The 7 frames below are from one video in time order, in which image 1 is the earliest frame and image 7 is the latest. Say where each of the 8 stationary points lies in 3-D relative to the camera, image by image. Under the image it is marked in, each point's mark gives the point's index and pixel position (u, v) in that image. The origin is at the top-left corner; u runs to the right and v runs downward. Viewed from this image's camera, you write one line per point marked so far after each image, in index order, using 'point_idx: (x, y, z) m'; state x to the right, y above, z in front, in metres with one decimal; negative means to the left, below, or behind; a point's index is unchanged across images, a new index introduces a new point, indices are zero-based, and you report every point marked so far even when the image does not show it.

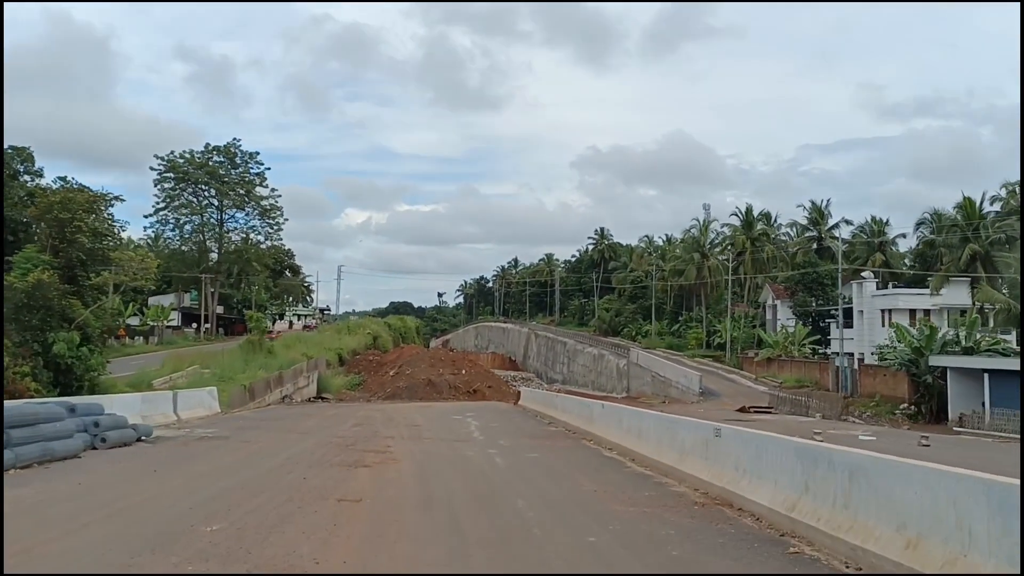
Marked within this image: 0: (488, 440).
0: (-0.3, -2.4, +16.6) m
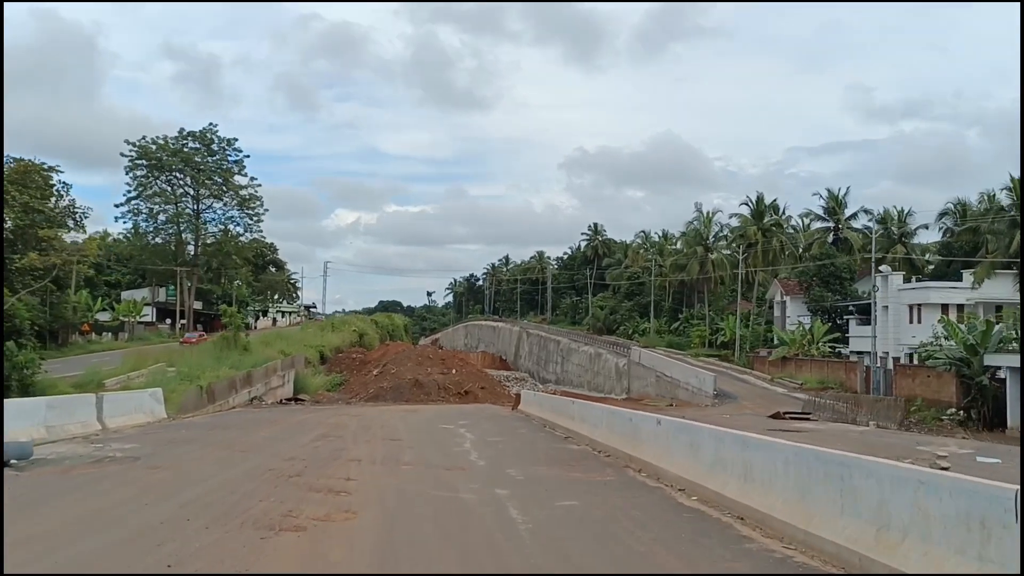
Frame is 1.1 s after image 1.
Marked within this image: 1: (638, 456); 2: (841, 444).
0: (-0.2, -2.1, +12.4) m
1: (+1.4, -1.9, +11.9) m
2: (+6.0, -2.9, +19.3) m
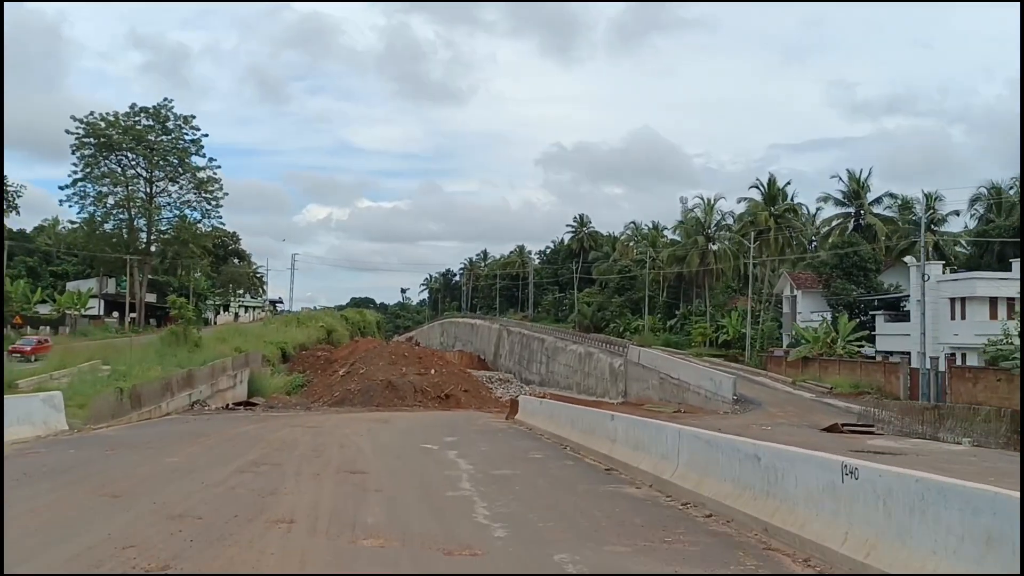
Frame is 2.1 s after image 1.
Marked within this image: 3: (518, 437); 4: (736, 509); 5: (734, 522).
0: (+0.1, -1.7, +6.9) m
1: (+1.7, -1.5, +6.4) m
2: (+6.2, -2.5, +14.0) m
3: (+0.1, -2.4, +17.0) m
4: (+1.6, -1.6, +7.5) m
5: (+1.6, -1.6, +7.4) m
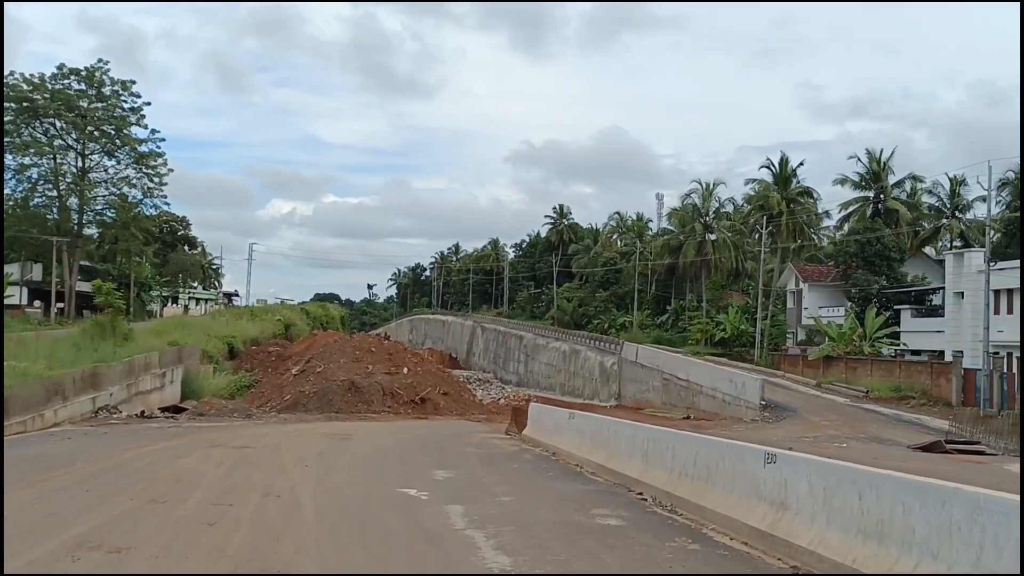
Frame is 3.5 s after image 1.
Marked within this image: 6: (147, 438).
0: (+0.7, -1.2, +1.1) m
1: (+2.3, -1.0, +0.7) m
2: (+6.5, -2.1, +8.4) m
3: (+0.4, -1.9, +11.2) m
4: (+2.2, -1.1, +1.7) m
5: (+2.1, -1.2, +1.6) m
6: (-6.2, -2.5, +17.9) m
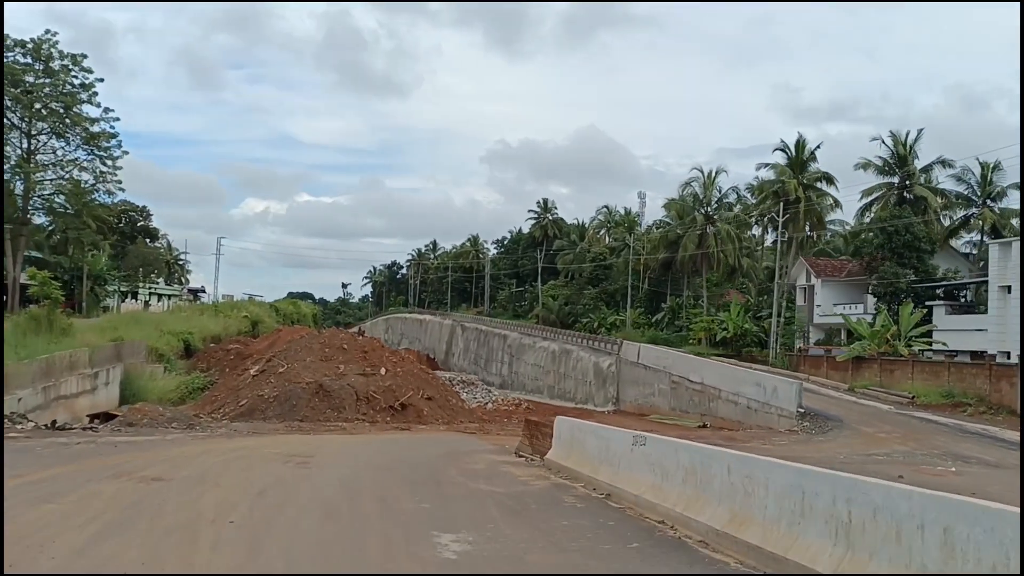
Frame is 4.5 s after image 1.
0: (+1.3, -0.9, -3.2) m
1: (+2.9, -0.7, -3.6) m
2: (+6.9, -1.7, +4.2) m
3: (+0.7, -1.6, +6.9) m
4: (+2.7, -0.8, -2.6) m
5: (+2.7, -0.8, -2.7) m
6: (-6.0, -2.2, +13.4) m
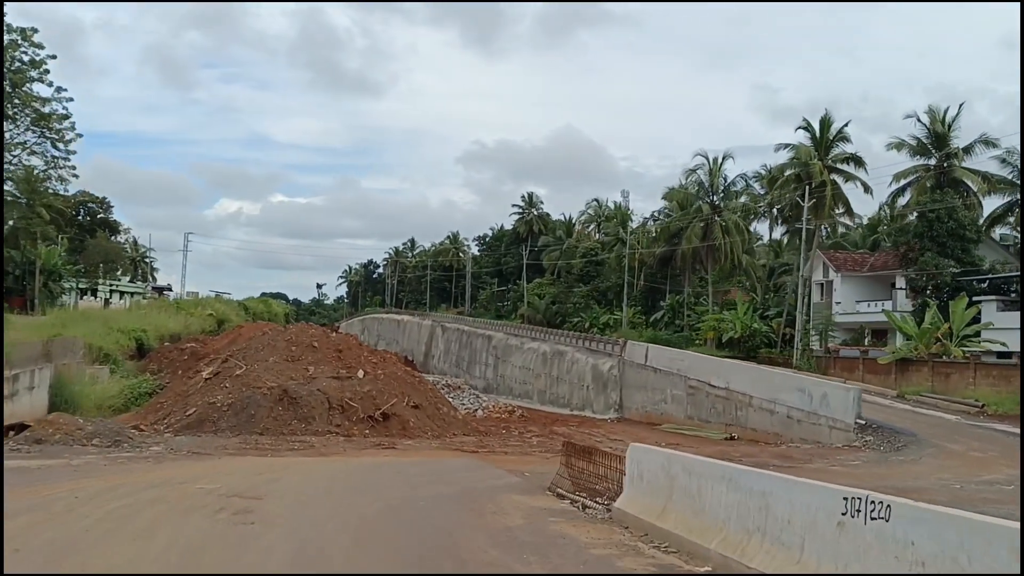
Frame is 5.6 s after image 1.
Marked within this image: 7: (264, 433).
0: (+2.0, -0.5, -7.4) m
1: (+3.7, -0.4, -7.8) m
2: (+7.5, -1.4, +0.1) m
3: (+1.2, -1.3, +2.7) m
4: (+3.5, -0.4, -6.7) m
5: (+3.4, -0.5, -6.8) m
6: (-5.6, -1.9, +9.1) m
7: (-4.5, -2.6, +18.8) m
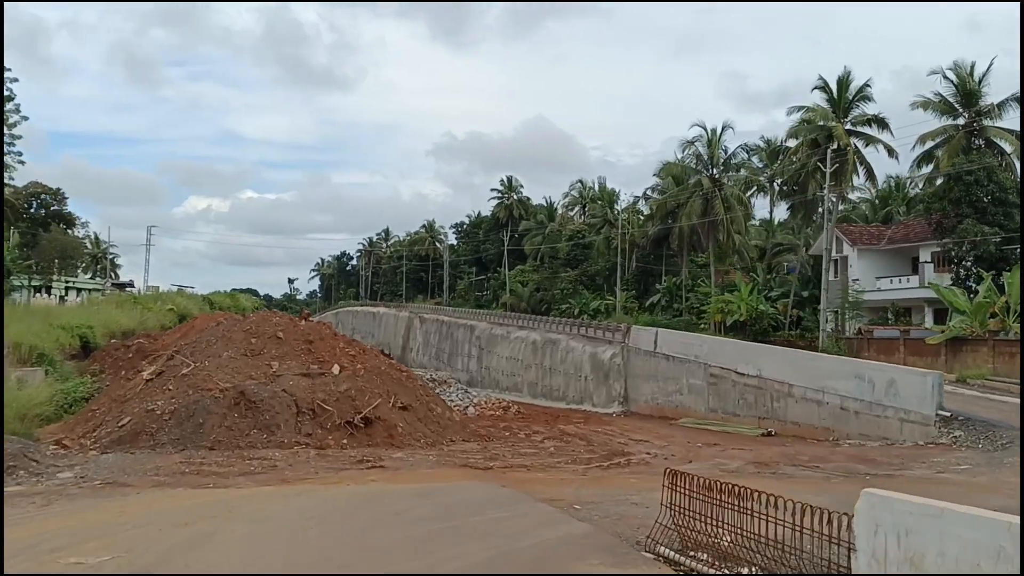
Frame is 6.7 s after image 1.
0: (+2.8, -0.2, -11.1) m
1: (+4.5, 0.0, -11.5) m
2: (+8.2, -1.0, -3.5) m
3: (+1.8, -0.9, -1.1) m
4: (+4.3, -0.1, -10.5) m
5: (+4.3, -0.2, -10.6) m
6: (-5.2, -1.6, +5.1) m
7: (-4.2, -2.2, +14.9) m
